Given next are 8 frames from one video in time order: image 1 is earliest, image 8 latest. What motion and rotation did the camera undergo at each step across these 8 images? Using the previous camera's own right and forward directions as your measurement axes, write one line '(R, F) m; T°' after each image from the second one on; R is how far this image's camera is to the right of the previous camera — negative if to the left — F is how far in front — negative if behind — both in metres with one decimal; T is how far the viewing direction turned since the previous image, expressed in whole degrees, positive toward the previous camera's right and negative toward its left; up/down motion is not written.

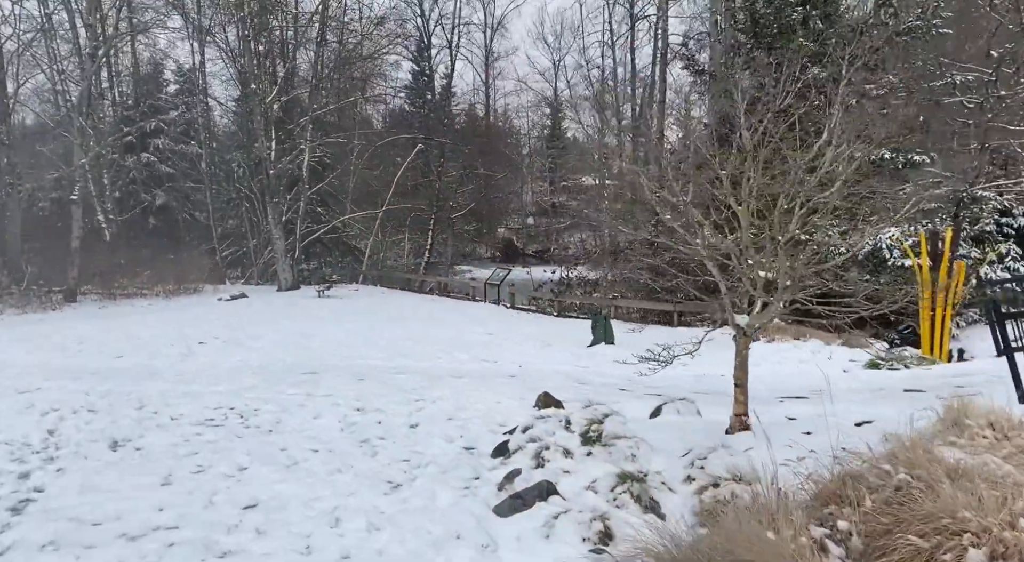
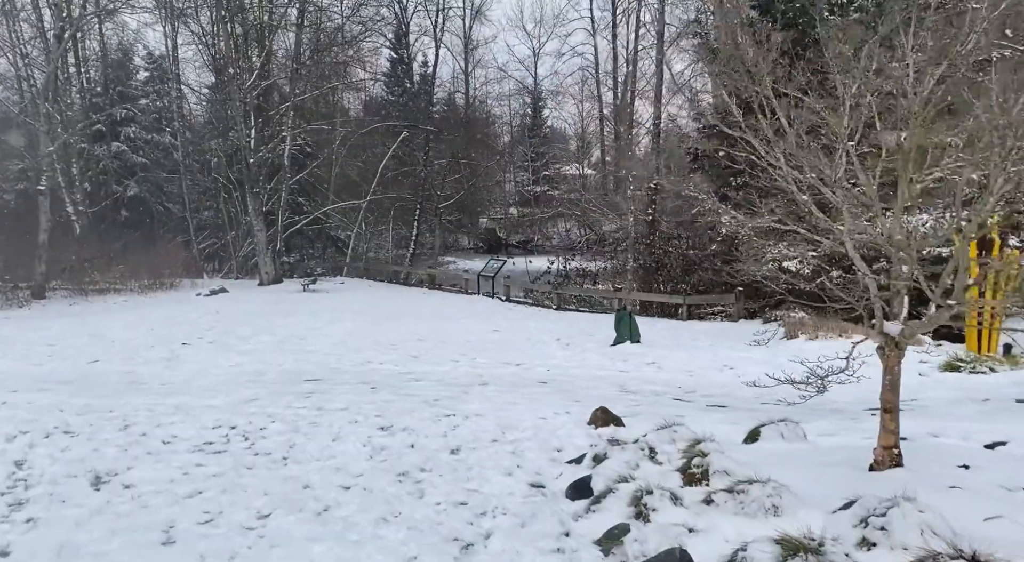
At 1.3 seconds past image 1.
(-0.6, +1.1) m; +2°
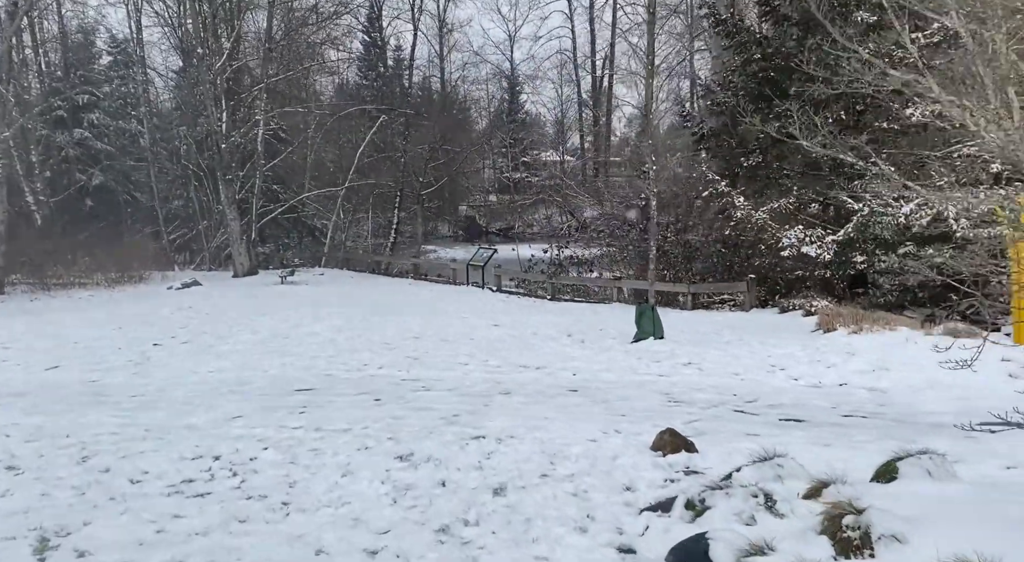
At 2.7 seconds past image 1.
(-0.4, +1.2) m; +2°
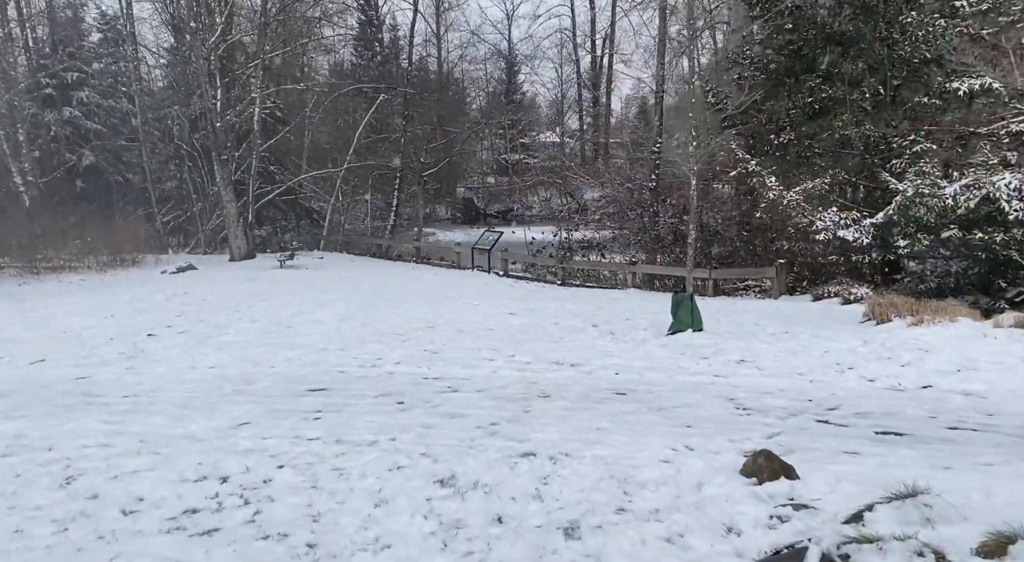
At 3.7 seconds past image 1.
(-0.4, +0.9) m; 0°
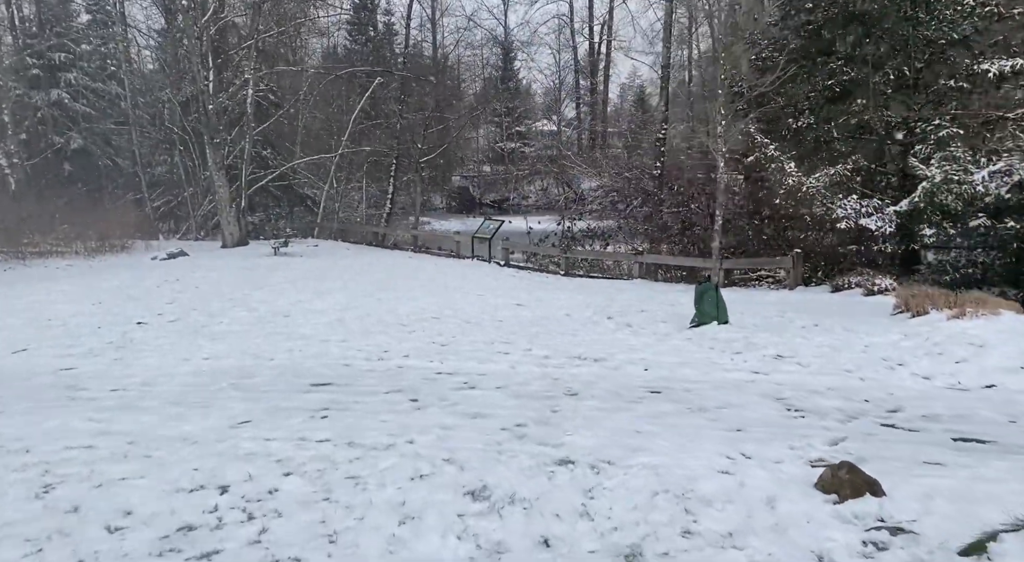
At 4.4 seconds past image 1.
(-0.2, +0.6) m; +1°
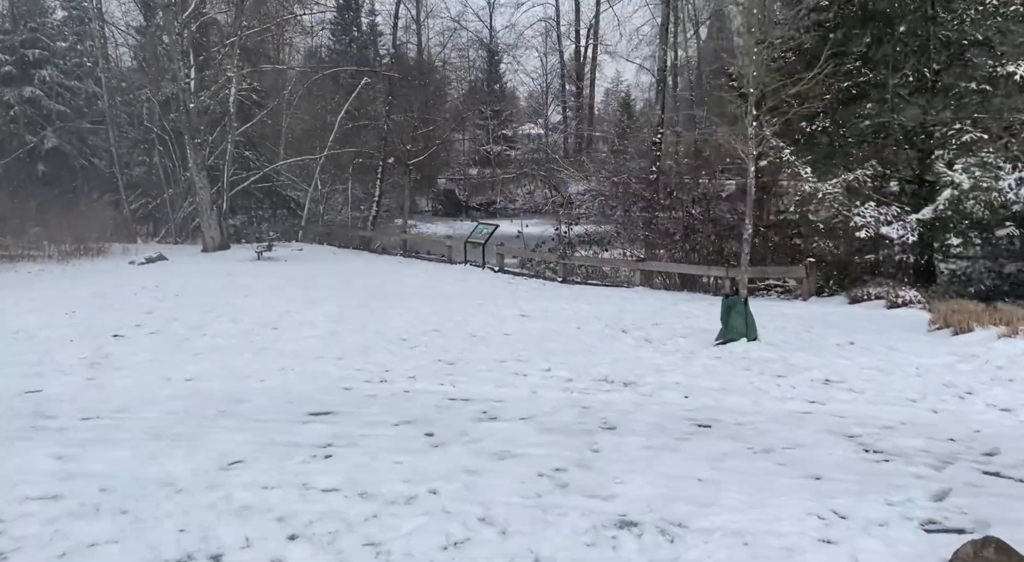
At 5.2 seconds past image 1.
(-0.3, +0.8) m; +1°
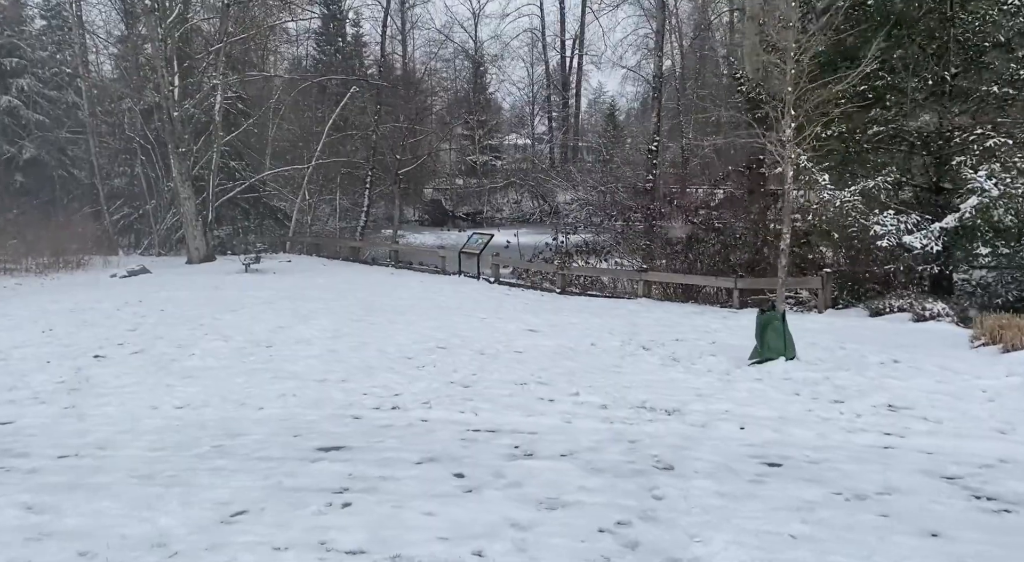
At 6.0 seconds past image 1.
(-0.3, +0.7) m; +1°
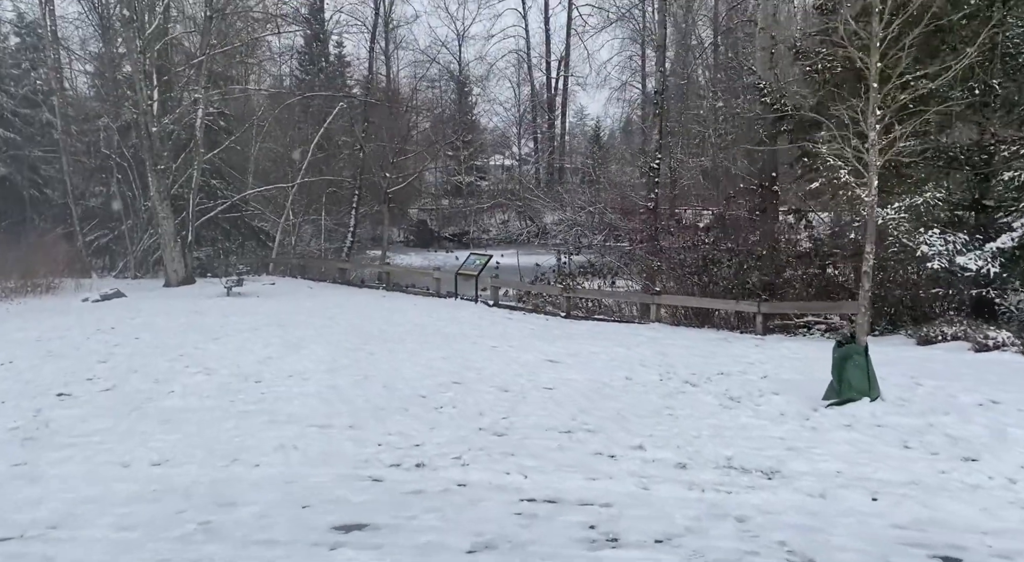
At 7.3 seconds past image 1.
(-0.5, +1.2) m; +1°
